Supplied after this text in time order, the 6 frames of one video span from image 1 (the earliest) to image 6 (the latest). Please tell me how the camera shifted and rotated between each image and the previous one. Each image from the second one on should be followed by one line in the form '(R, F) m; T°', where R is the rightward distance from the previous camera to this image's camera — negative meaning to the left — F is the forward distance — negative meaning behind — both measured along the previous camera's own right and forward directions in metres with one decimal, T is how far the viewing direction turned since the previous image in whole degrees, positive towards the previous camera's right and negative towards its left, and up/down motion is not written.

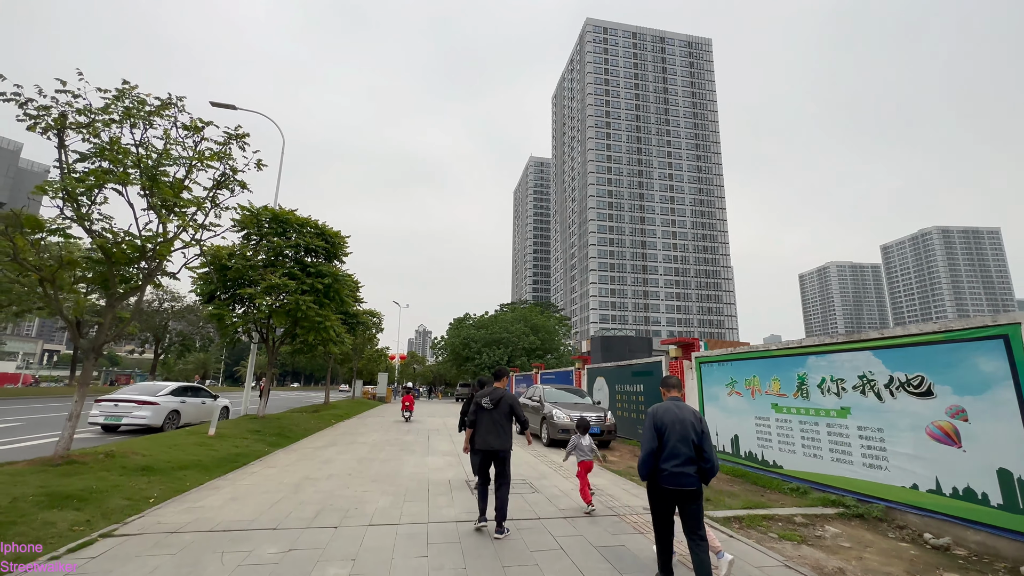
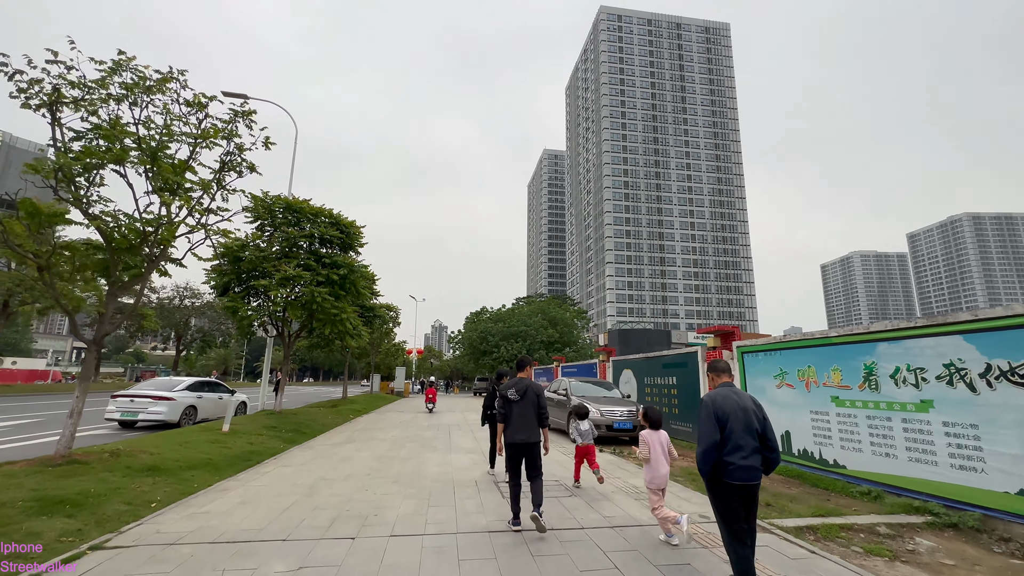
(-0.2, +0.7) m; -2°
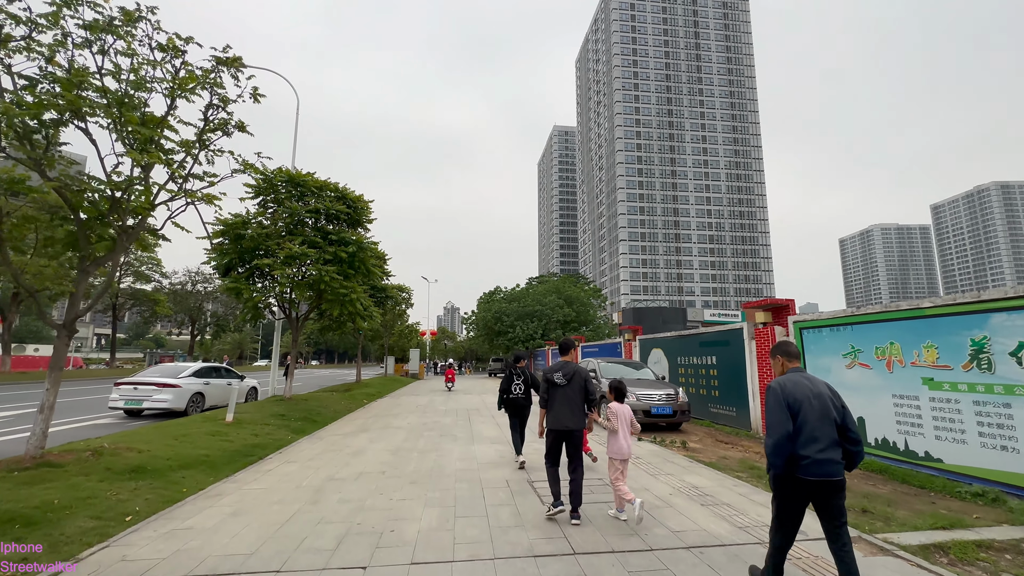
(-0.3, +1.0) m; -1°
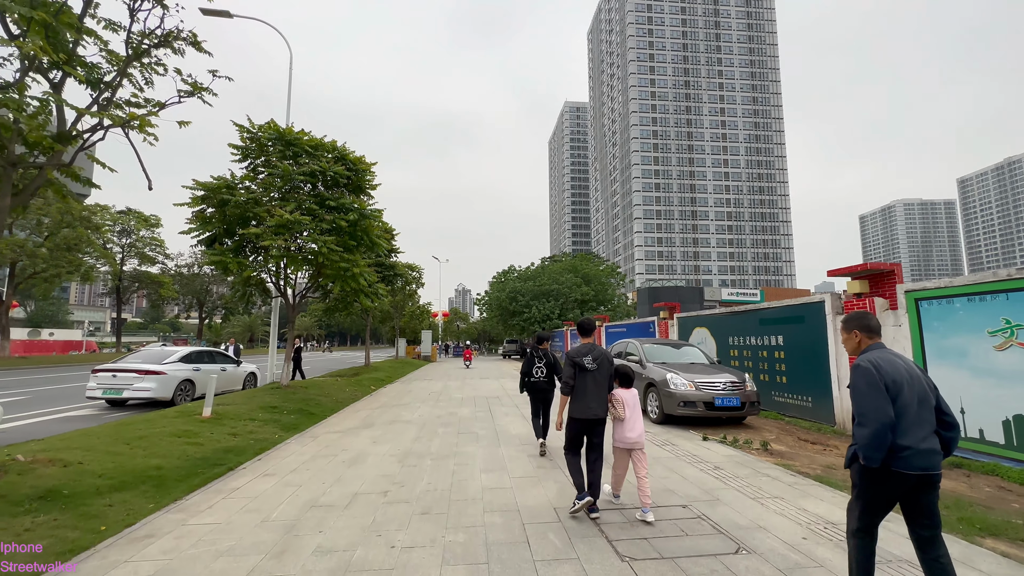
(-0.3, +1.7) m; -1°
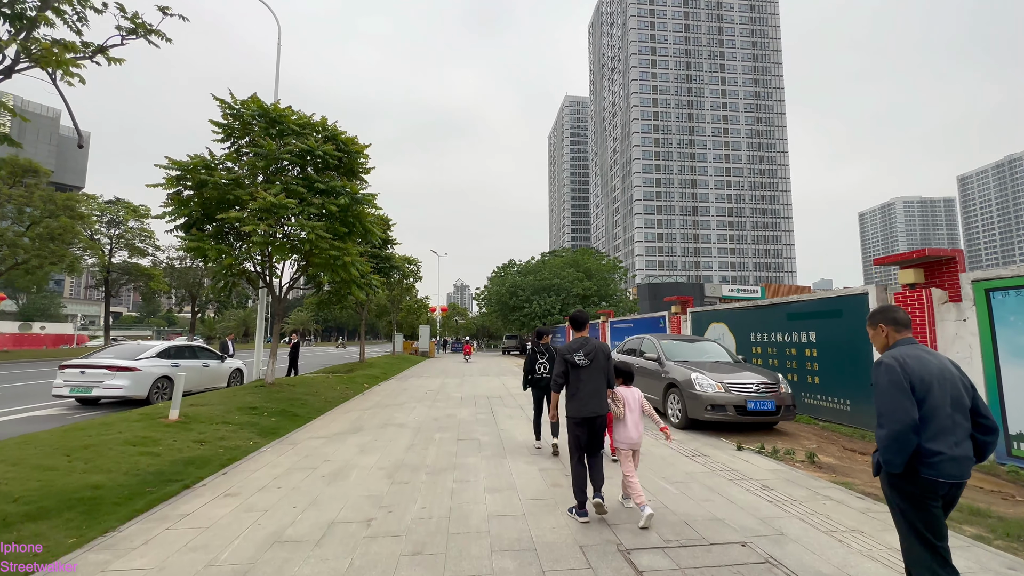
(-0.1, +0.9) m; 0°
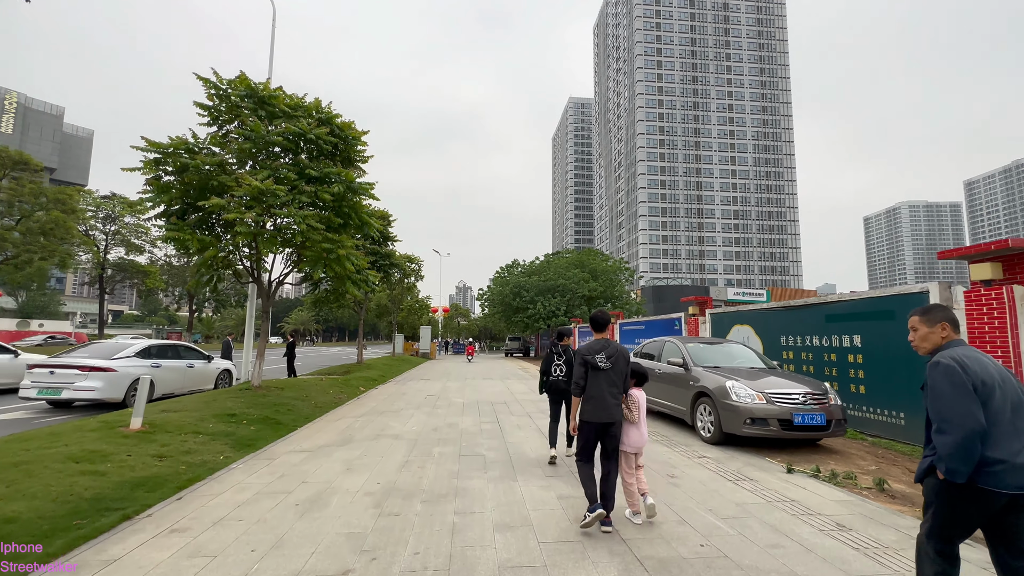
(-0.1, +0.9) m; 0°
